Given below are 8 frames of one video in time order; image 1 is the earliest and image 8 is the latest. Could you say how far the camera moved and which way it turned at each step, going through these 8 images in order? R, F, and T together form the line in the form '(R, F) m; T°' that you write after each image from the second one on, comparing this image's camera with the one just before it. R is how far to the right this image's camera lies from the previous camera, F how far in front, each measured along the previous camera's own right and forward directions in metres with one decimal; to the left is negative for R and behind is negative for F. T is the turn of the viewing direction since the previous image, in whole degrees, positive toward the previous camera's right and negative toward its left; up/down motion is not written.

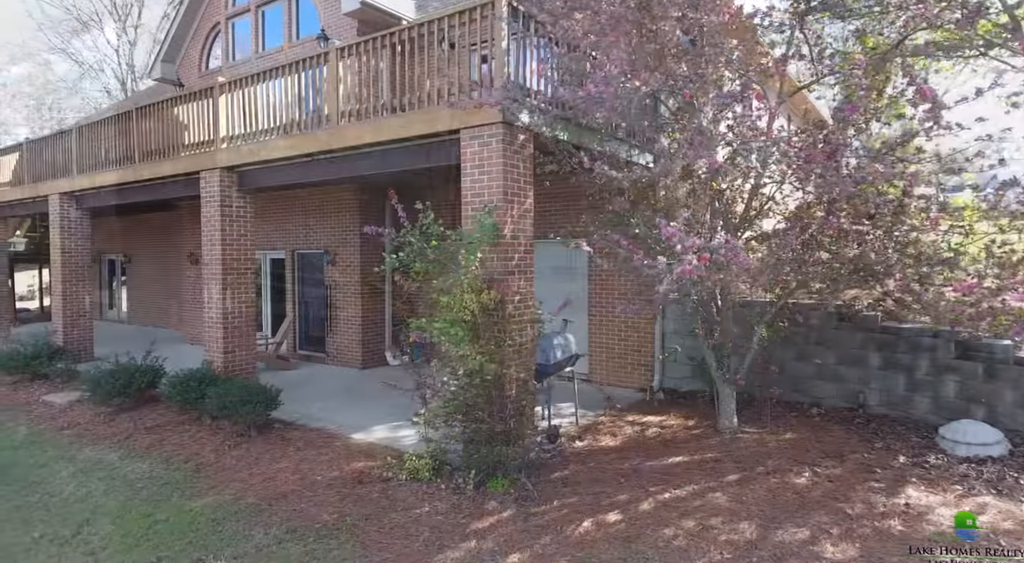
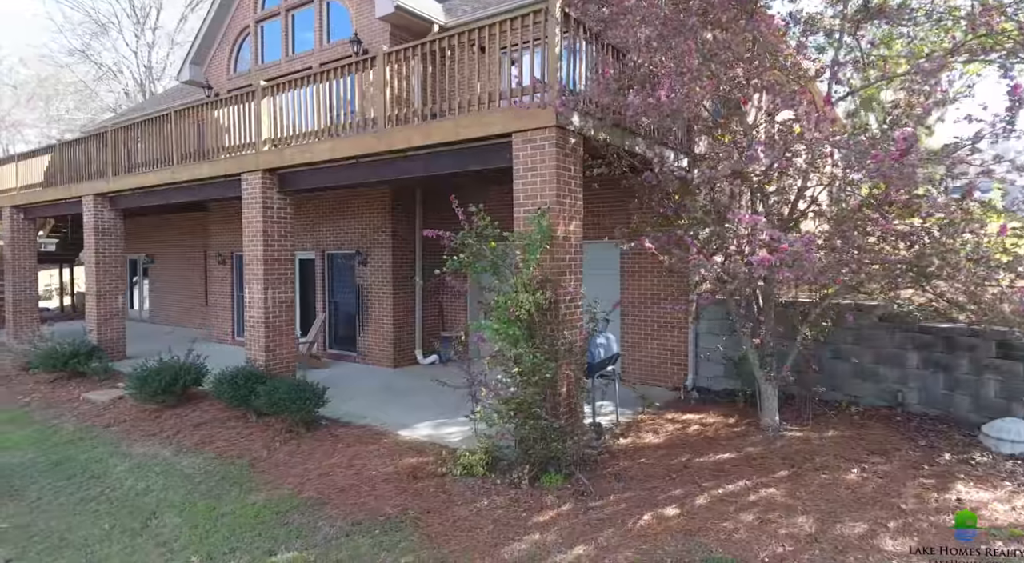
(-0.4, -0.1) m; 0°
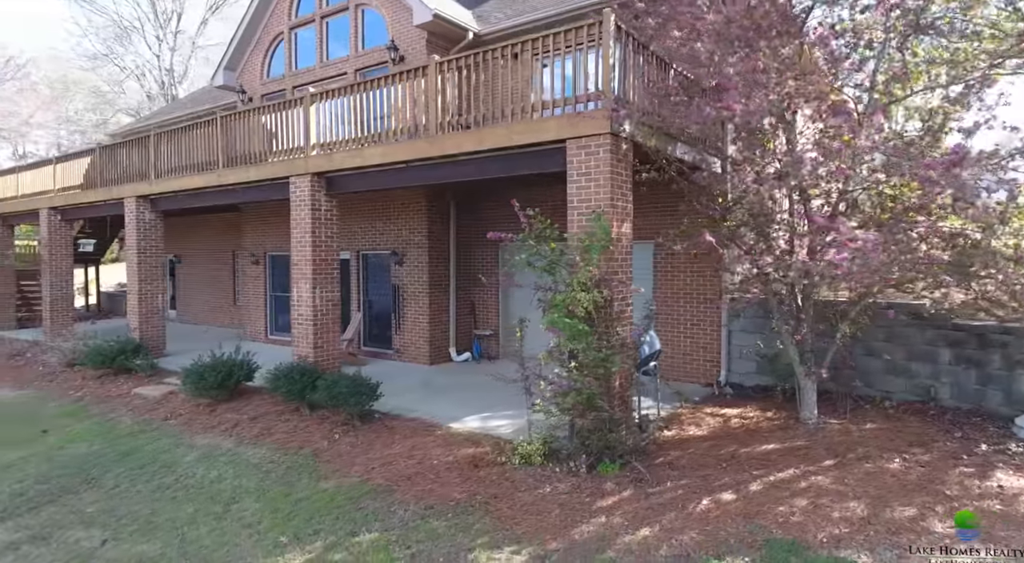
(-0.5, -0.3) m; 0°
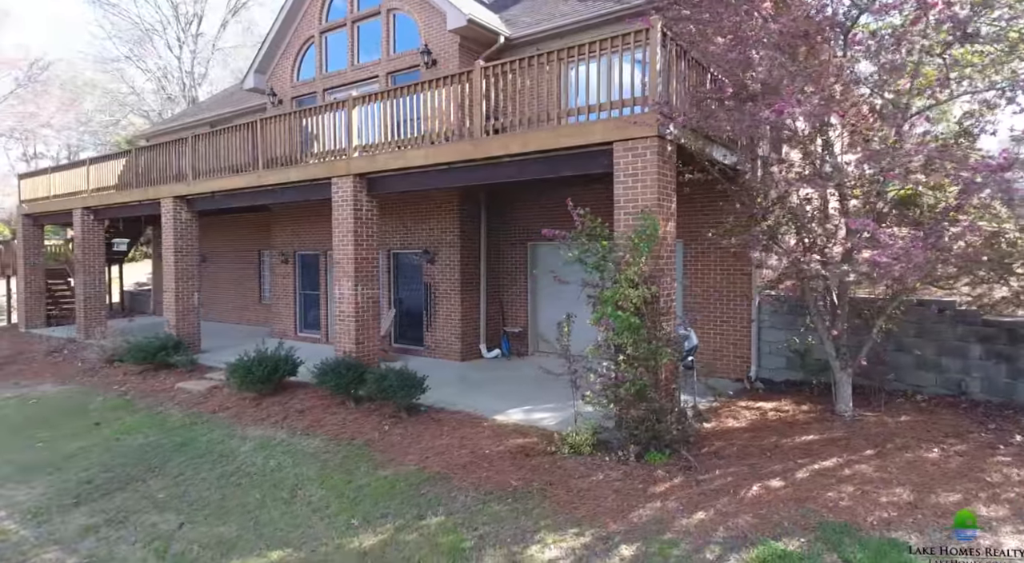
(-0.4, -0.3) m; 0°
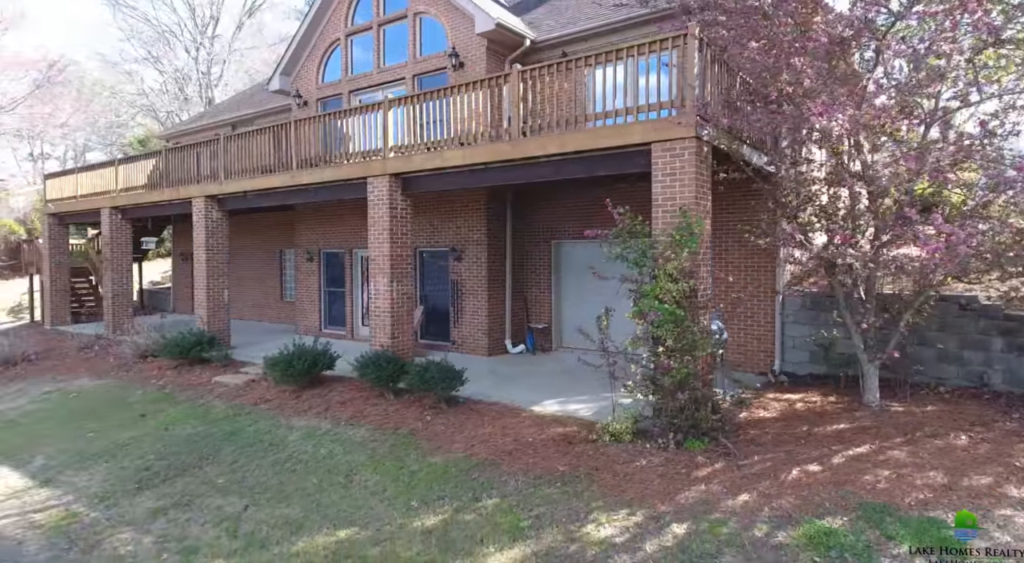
(-0.4, -0.3) m; 0°
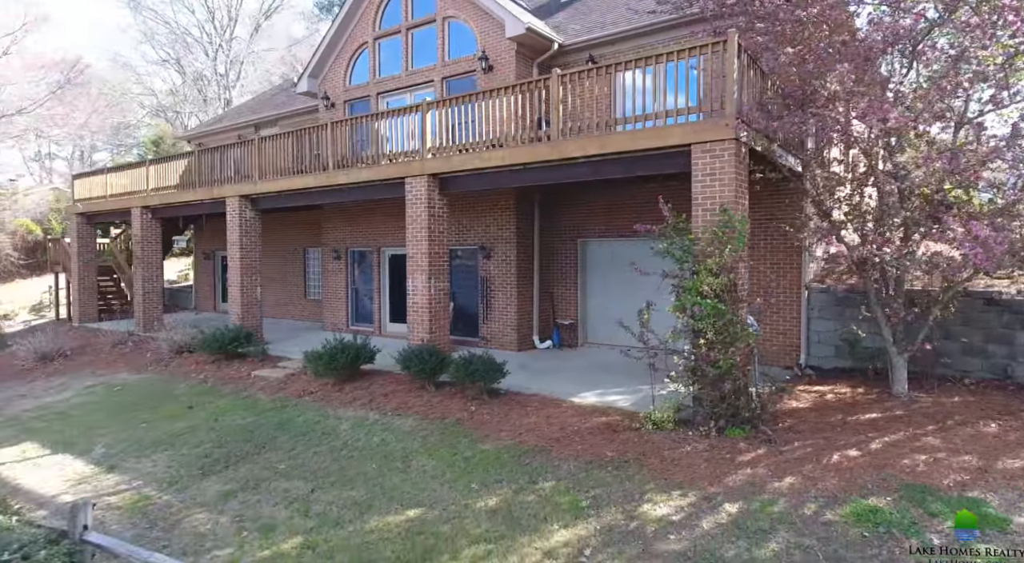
(-0.5, -0.3) m; 0°
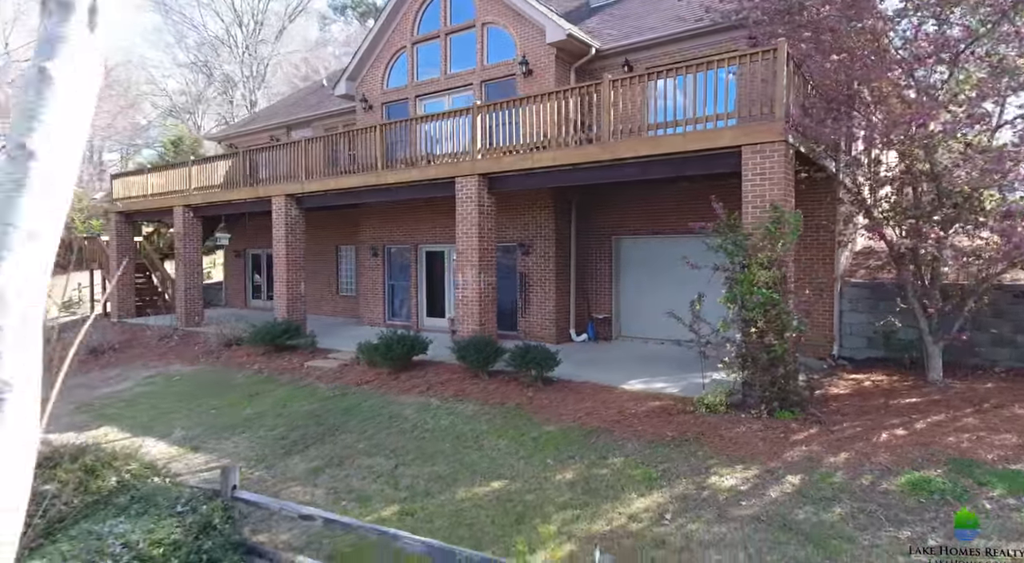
(-0.6, -0.5) m; 0°
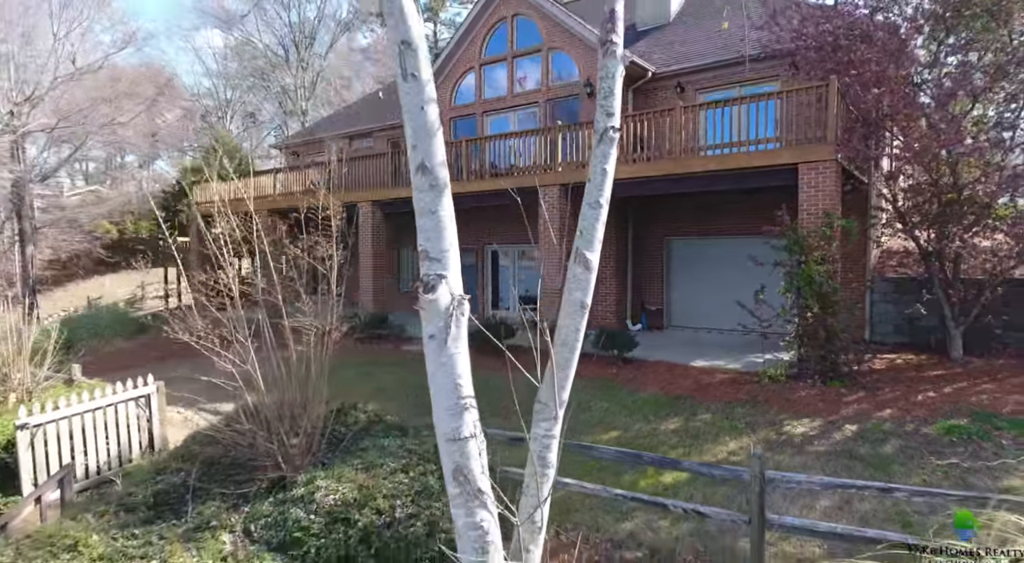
(-1.2, -1.6) m; 0°
